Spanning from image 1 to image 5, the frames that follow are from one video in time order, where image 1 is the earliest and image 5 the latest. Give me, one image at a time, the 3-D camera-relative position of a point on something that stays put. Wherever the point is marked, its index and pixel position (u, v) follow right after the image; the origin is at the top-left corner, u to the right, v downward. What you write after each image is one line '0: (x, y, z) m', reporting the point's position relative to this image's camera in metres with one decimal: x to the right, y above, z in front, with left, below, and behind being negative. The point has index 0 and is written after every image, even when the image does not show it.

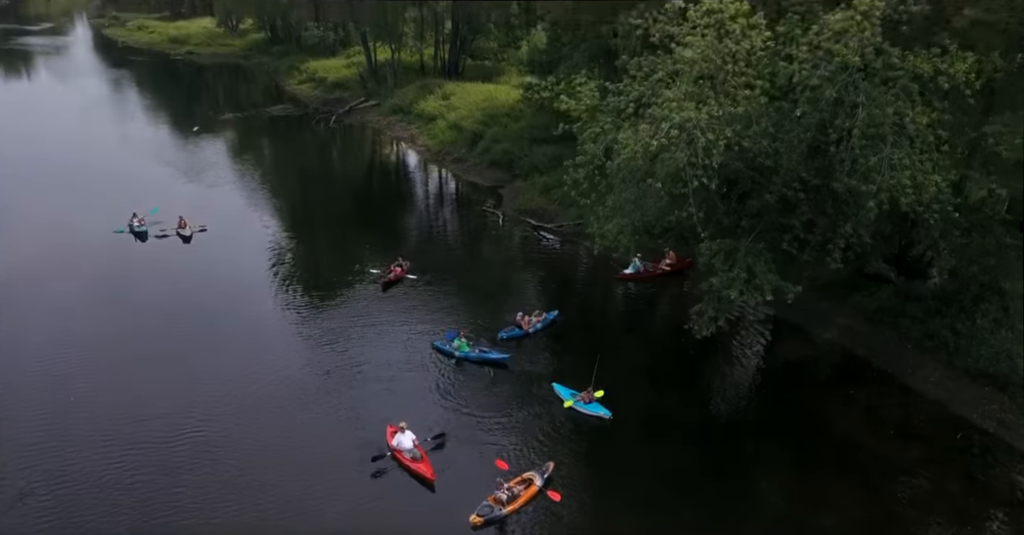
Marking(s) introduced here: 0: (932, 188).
0: (+9.6, +1.9, +18.1) m
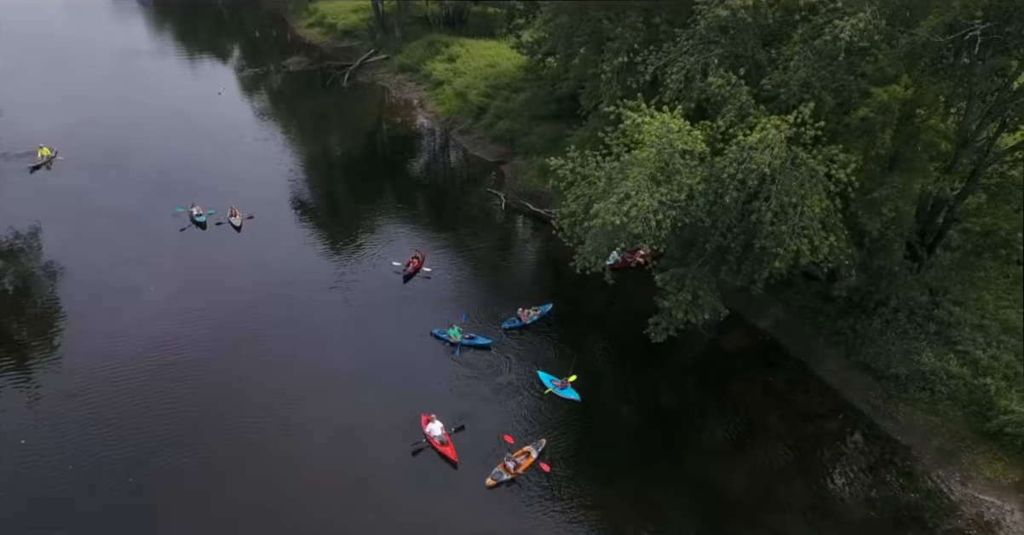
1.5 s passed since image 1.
0: (+9.7, +0.6, +24.6) m
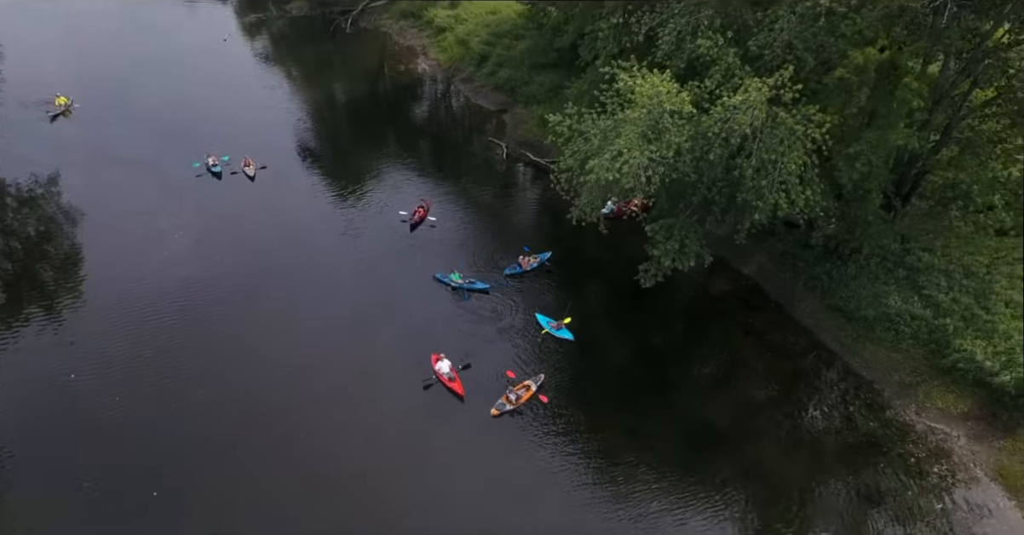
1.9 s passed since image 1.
0: (+9.8, +2.2, +26.8) m
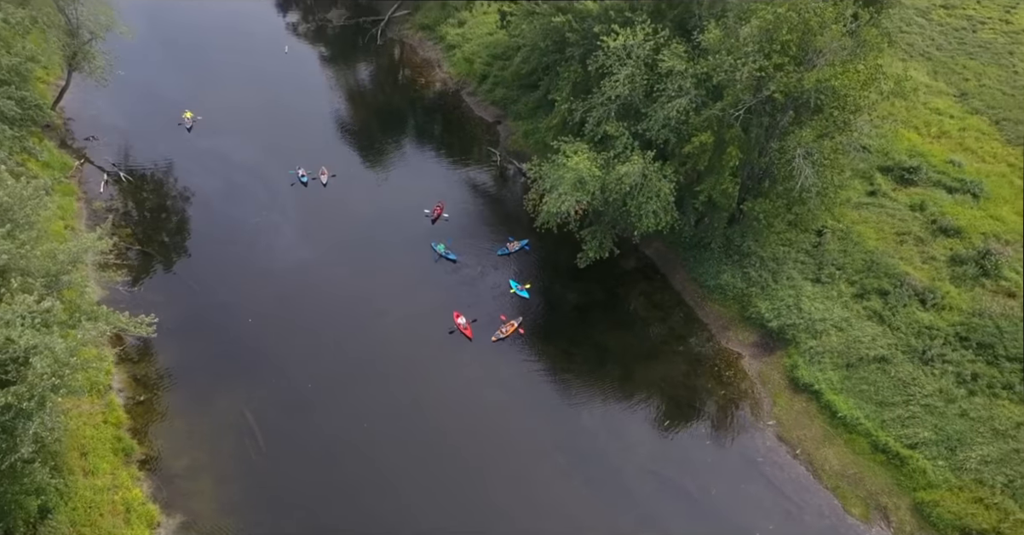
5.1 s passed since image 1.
0: (+9.0, +2.6, +47.1) m
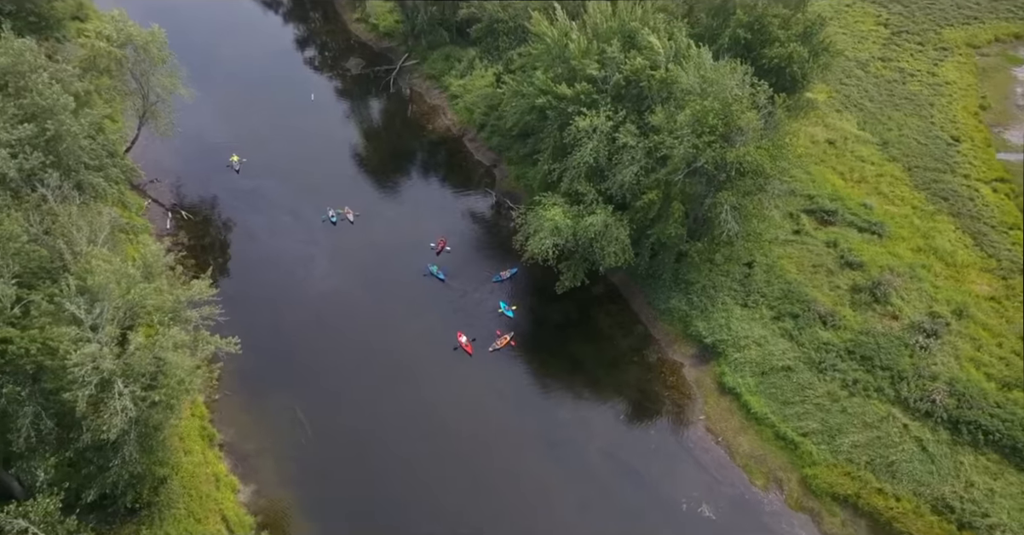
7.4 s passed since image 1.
0: (+8.3, +0.5, +59.9) m
